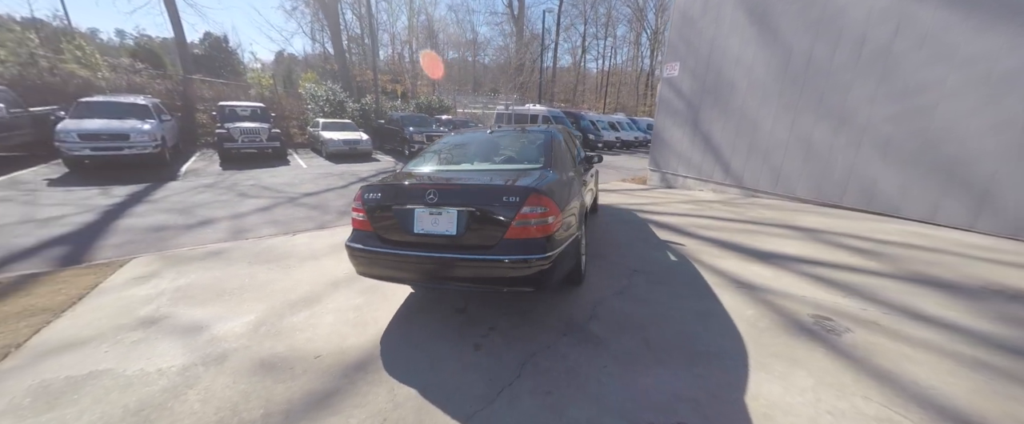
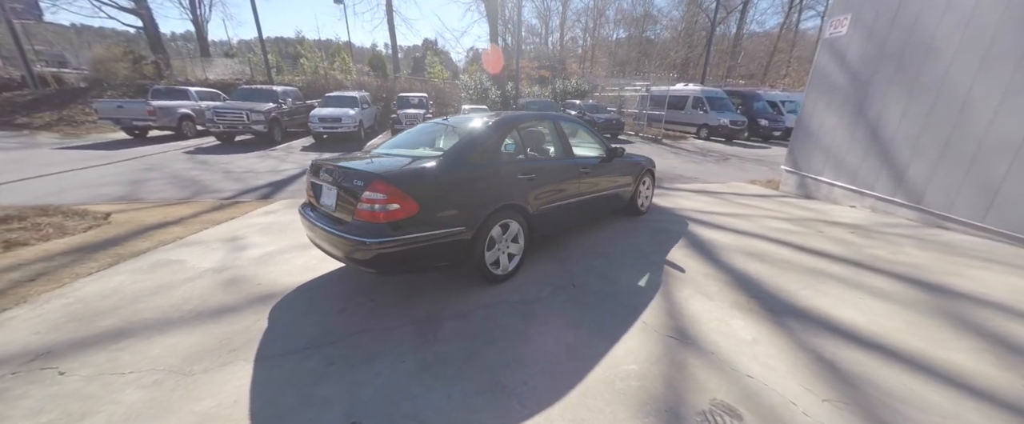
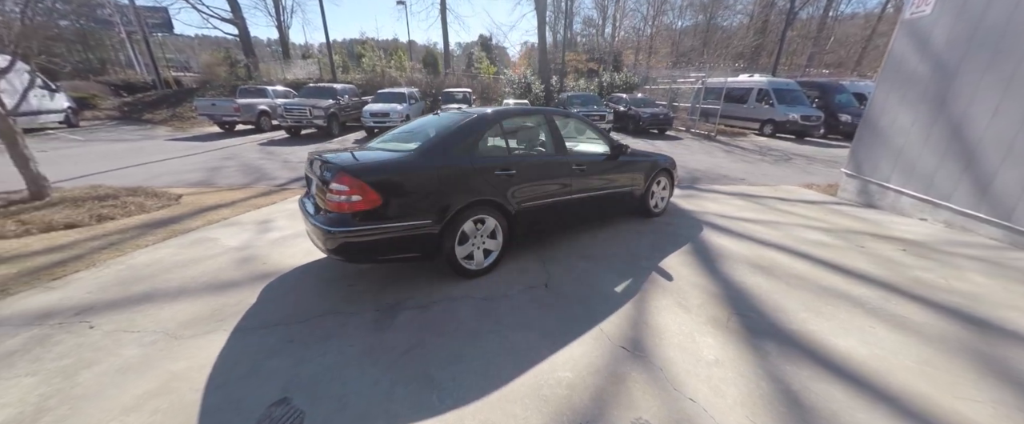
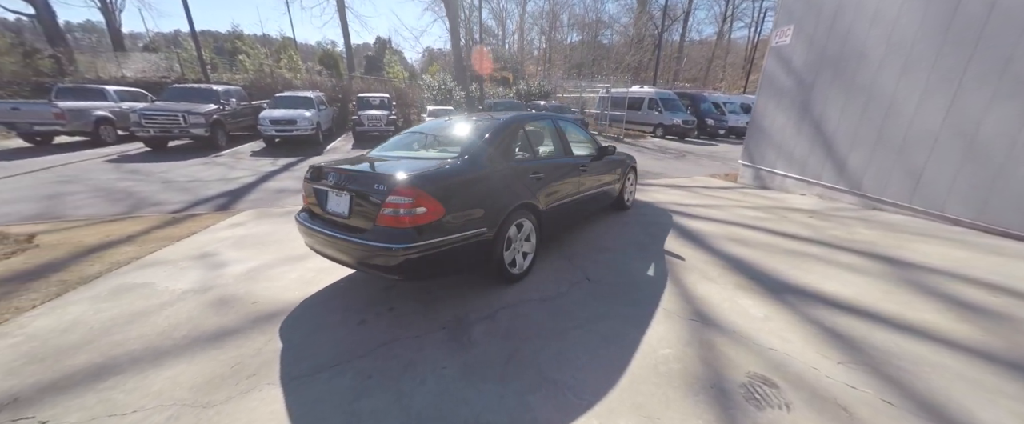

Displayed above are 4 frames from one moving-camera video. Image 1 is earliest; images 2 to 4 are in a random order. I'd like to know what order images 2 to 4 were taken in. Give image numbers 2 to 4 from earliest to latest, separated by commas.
4, 2, 3
